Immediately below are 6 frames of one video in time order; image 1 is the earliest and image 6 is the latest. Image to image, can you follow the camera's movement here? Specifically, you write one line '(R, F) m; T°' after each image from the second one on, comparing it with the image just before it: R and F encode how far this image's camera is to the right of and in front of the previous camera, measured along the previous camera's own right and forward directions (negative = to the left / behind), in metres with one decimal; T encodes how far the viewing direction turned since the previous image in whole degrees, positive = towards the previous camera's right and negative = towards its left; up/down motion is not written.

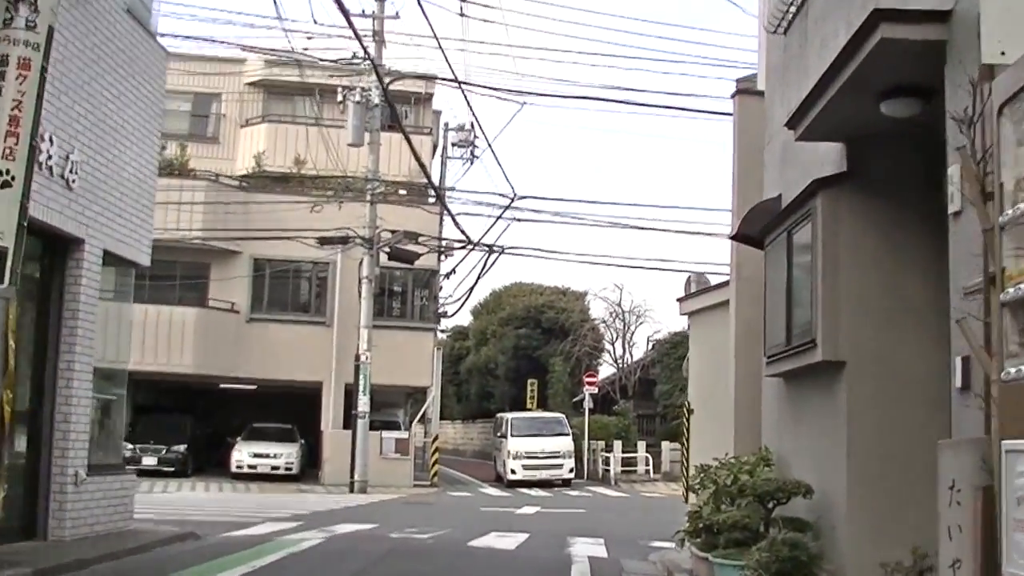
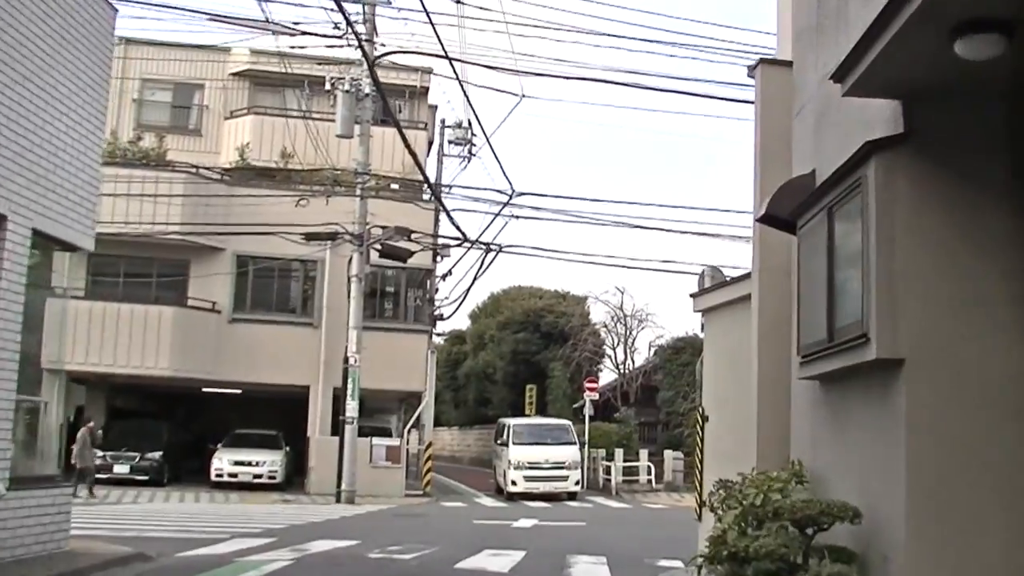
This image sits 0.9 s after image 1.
(+0.1, +1.2) m; 0°
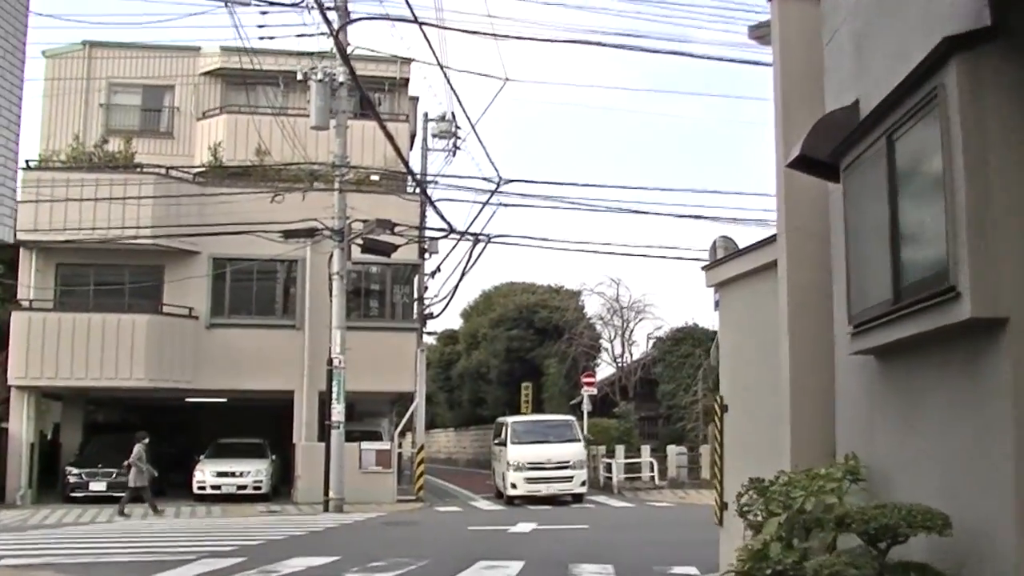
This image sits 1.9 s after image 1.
(0.0, +1.2) m; 0°
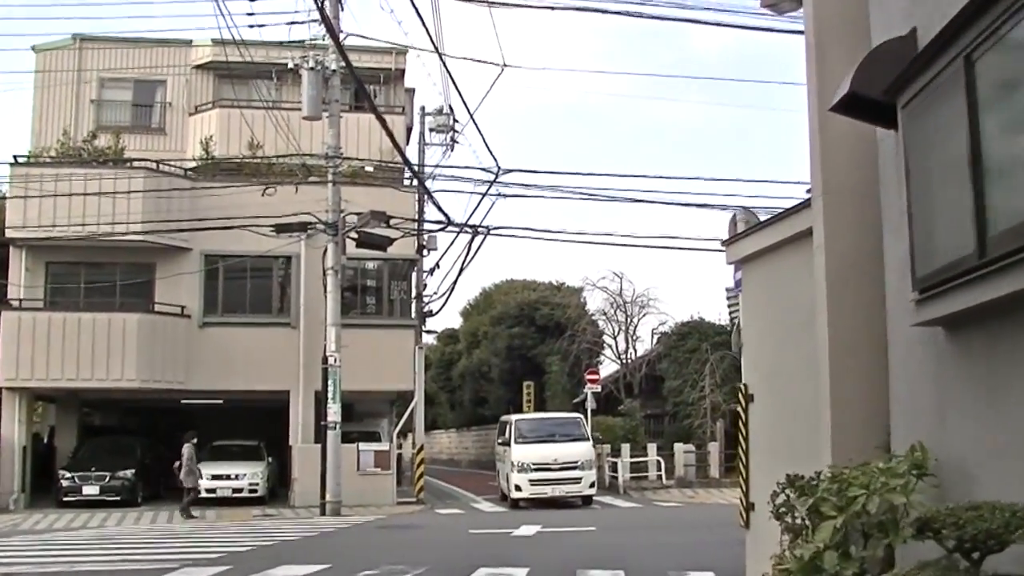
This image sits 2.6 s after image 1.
(0.0, +0.8) m; 0°
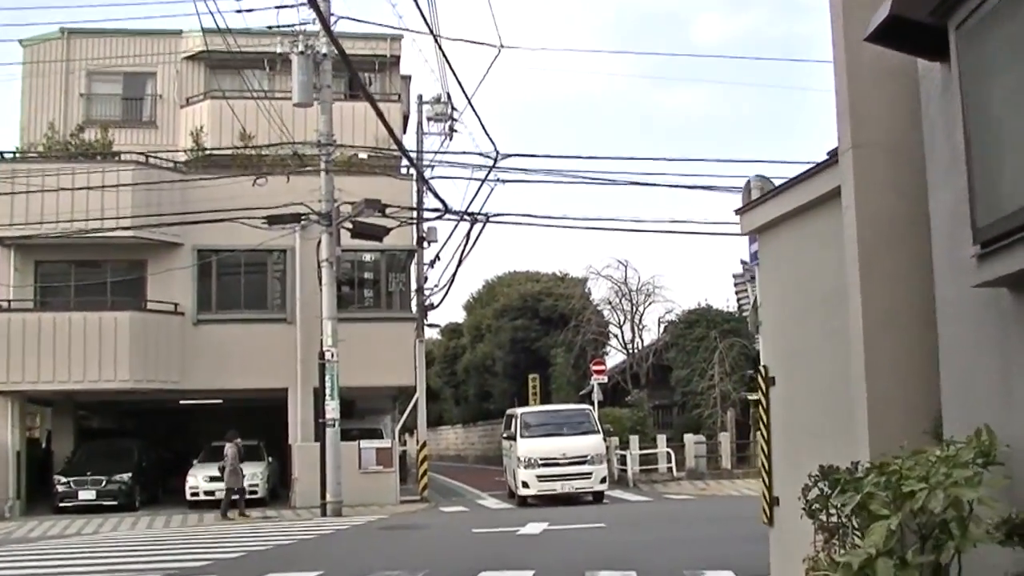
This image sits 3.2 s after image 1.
(+0.1, +0.7) m; 0°
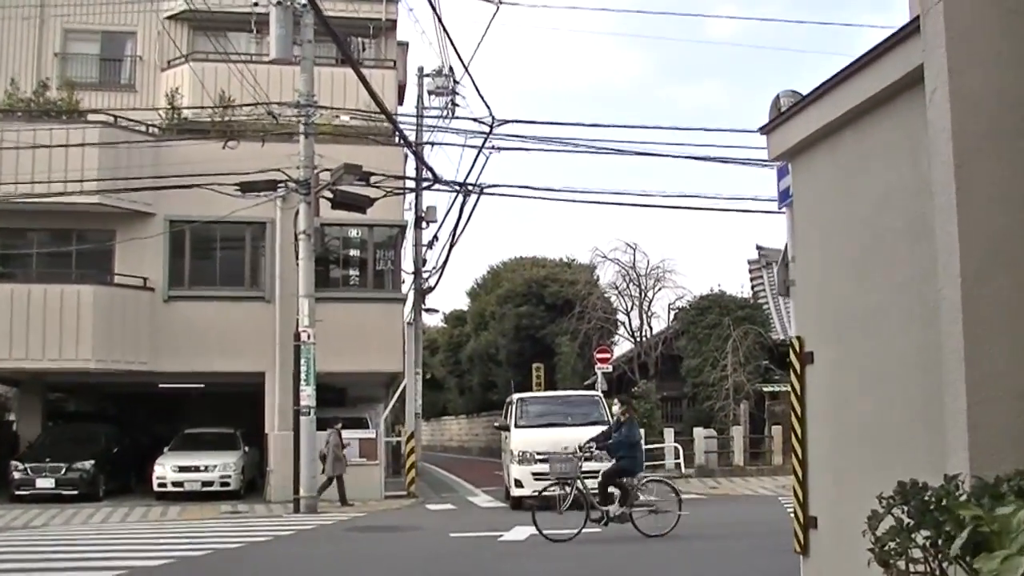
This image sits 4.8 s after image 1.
(+0.3, +1.9) m; -1°
